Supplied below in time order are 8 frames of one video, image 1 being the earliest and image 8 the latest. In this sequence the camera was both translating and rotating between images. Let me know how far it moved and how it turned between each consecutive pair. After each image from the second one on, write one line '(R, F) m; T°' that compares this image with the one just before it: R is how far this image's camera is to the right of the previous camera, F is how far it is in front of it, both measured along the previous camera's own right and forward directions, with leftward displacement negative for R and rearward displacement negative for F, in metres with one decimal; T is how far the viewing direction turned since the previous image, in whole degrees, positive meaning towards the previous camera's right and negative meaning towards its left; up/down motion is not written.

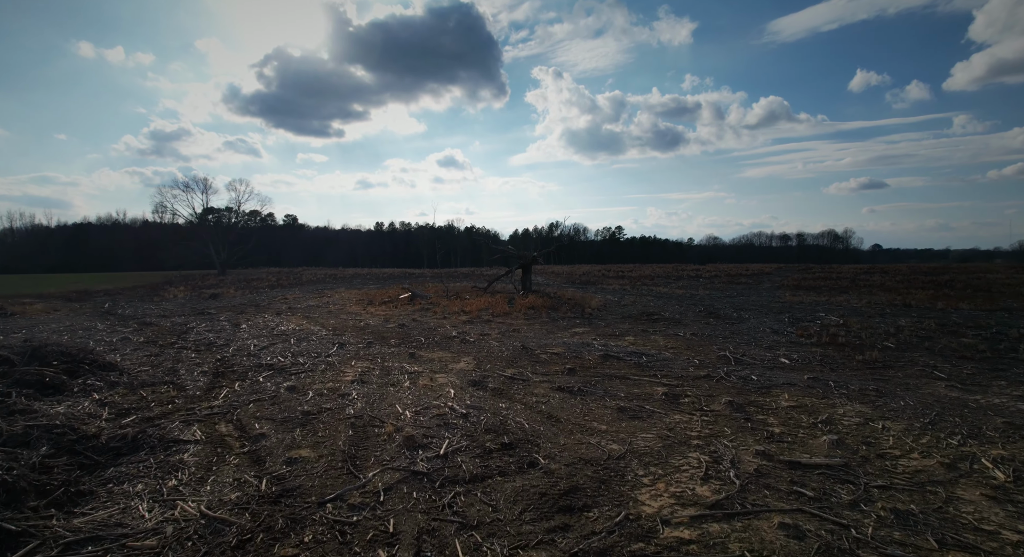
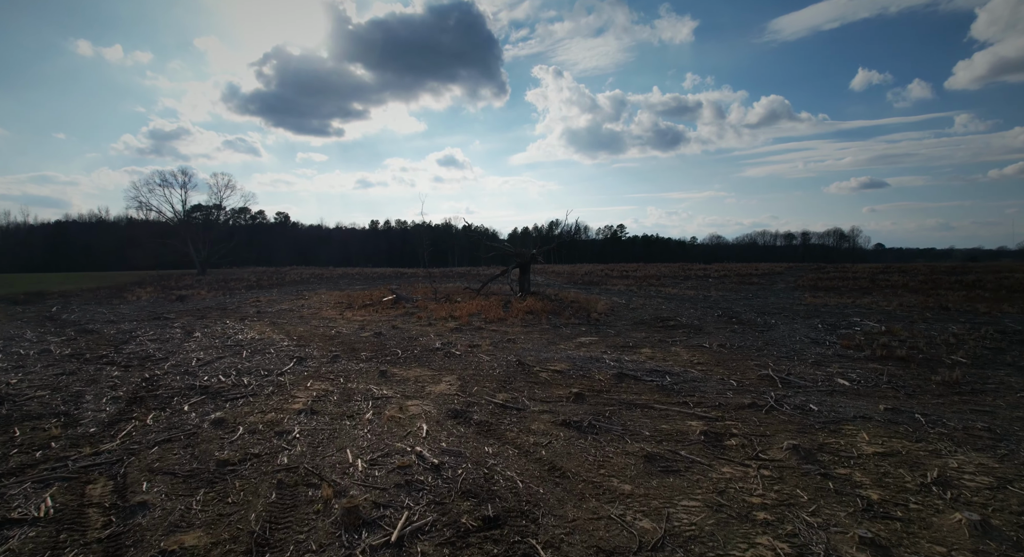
(+0.1, +2.0) m; 0°
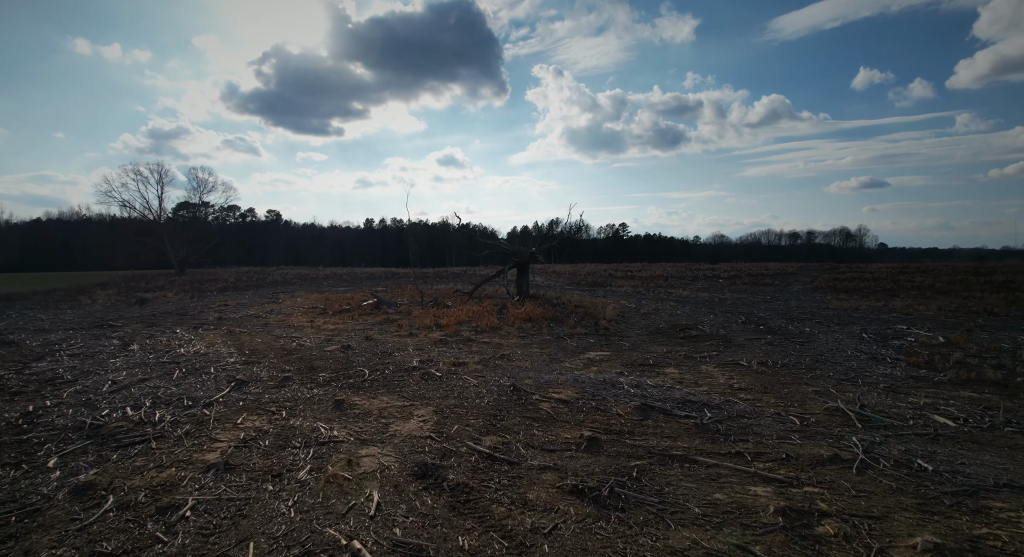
(+0.1, +2.0) m; 0°
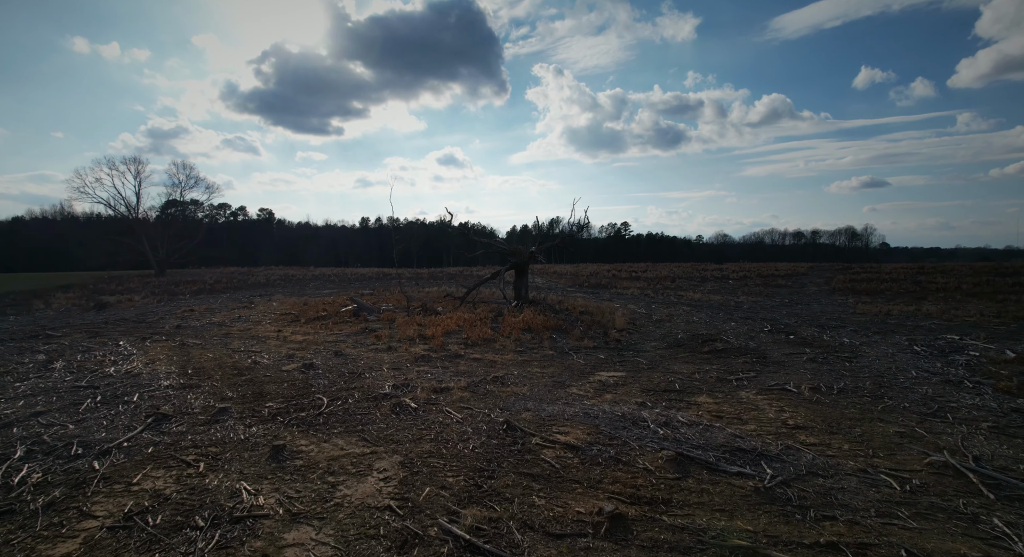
(+0.1, +1.8) m; 0°
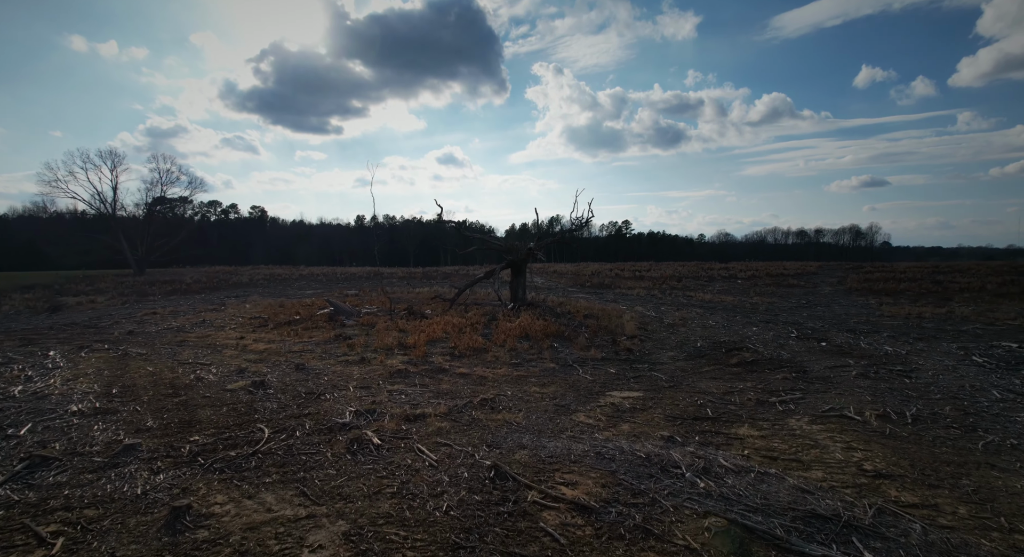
(+0.1, +1.5) m; 0°
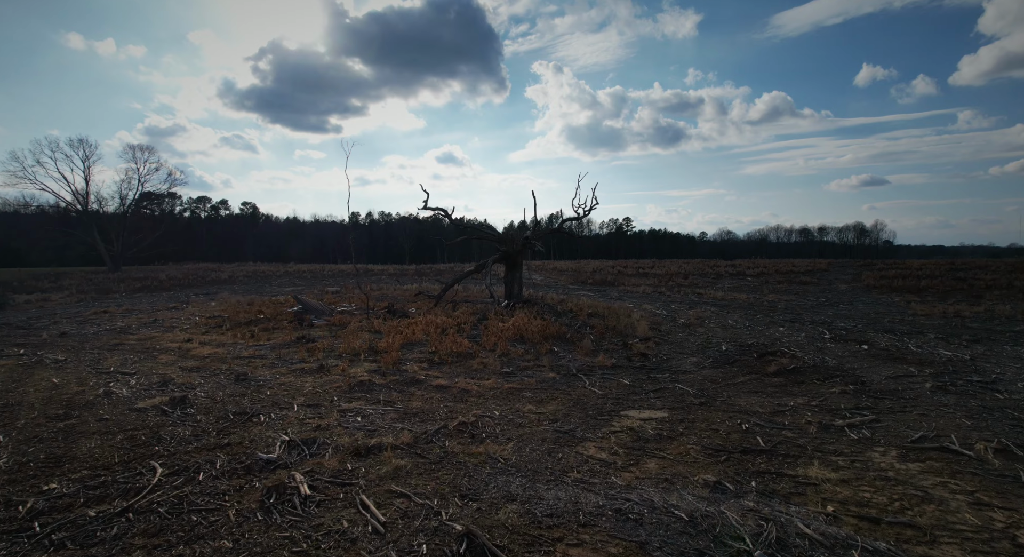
(+0.1, +1.6) m; 0°
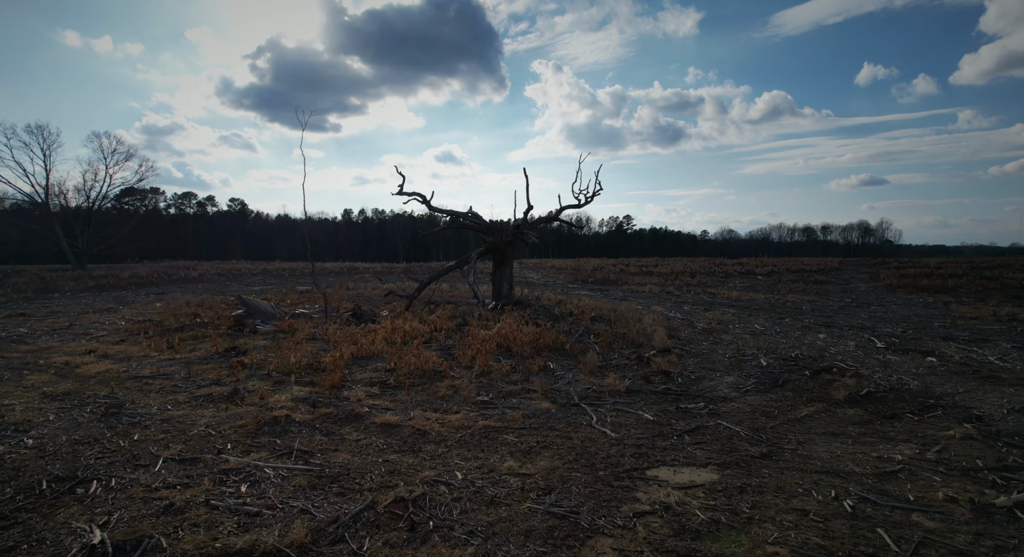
(+0.2, +1.9) m; 0°
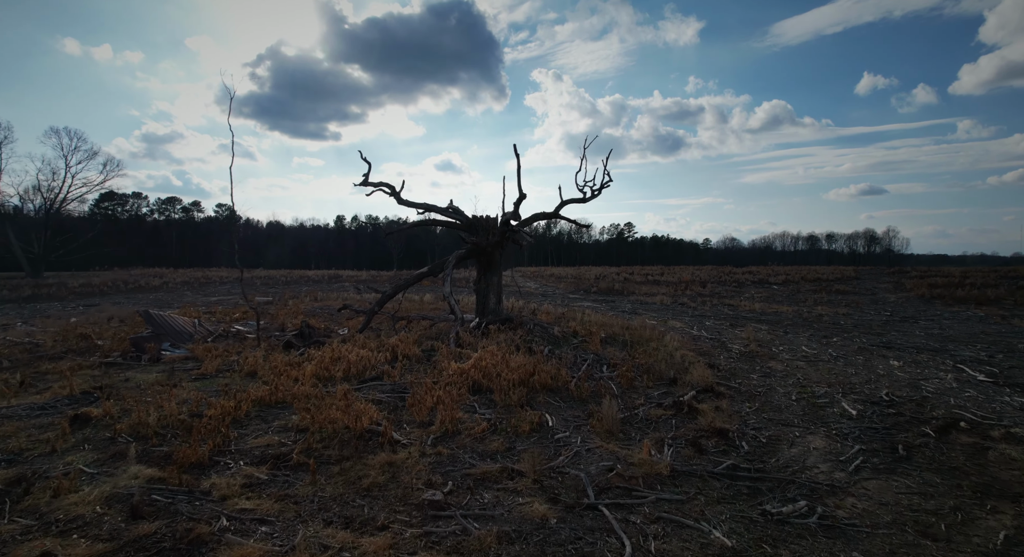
(+0.2, +2.2) m; 0°
